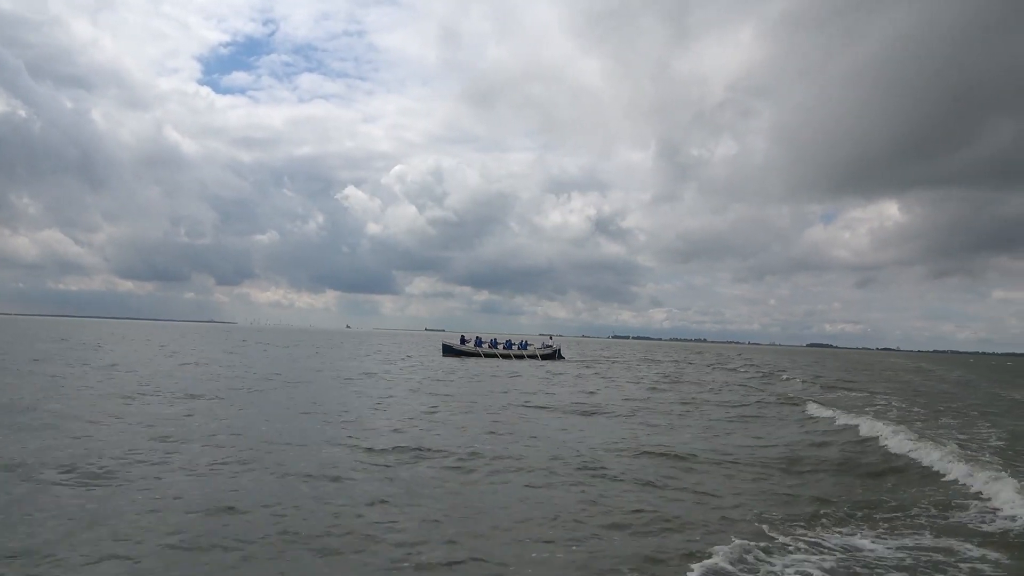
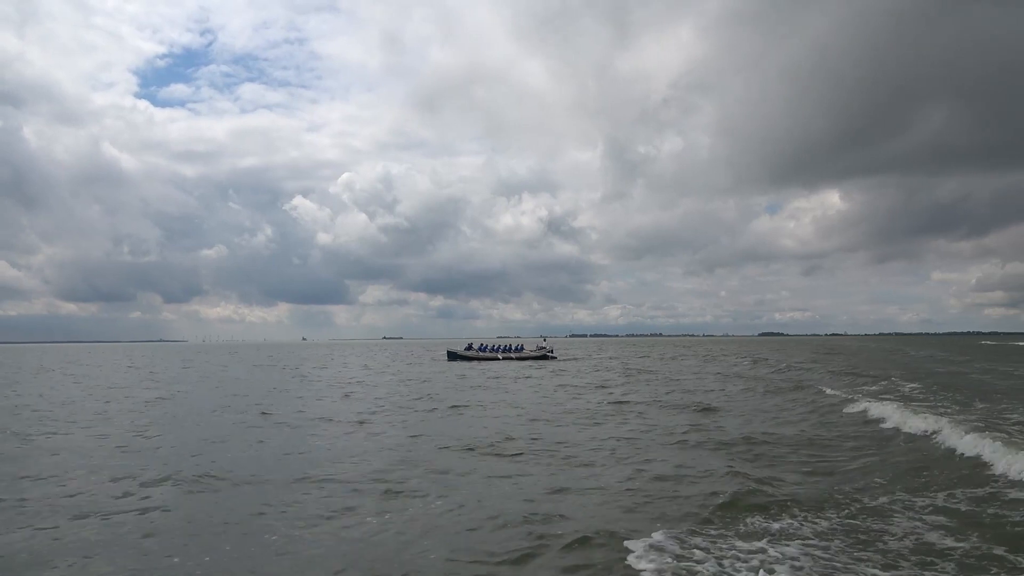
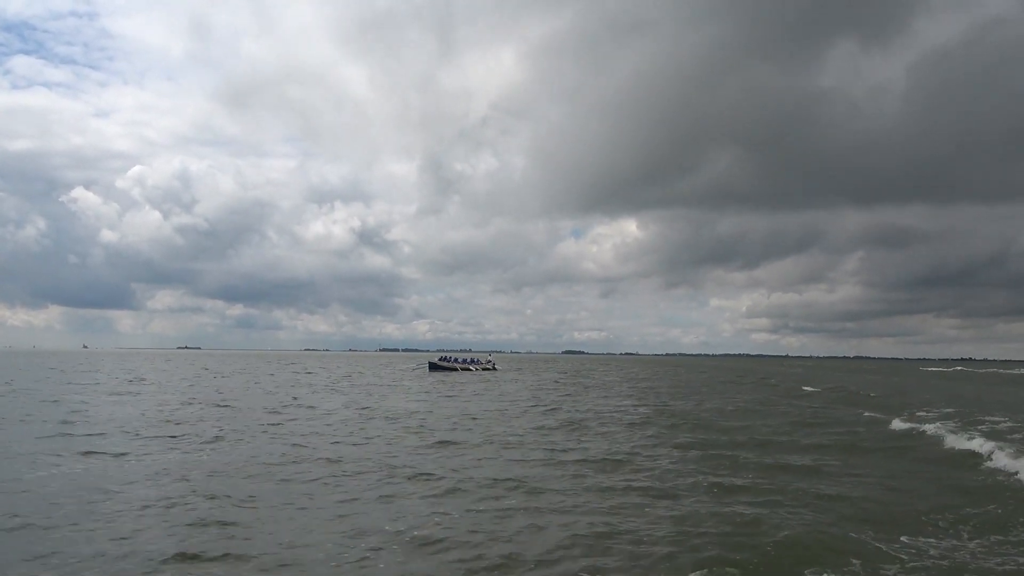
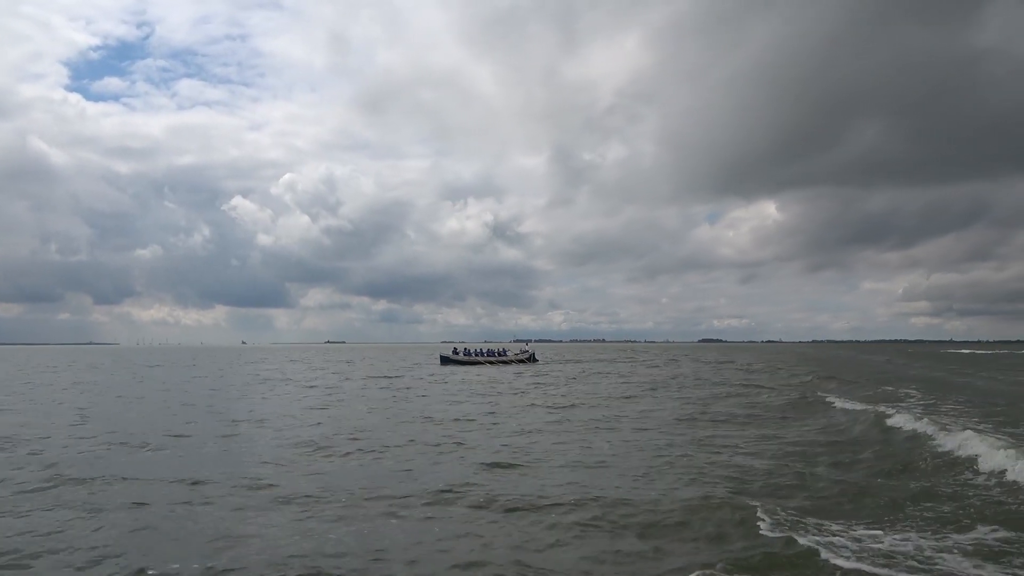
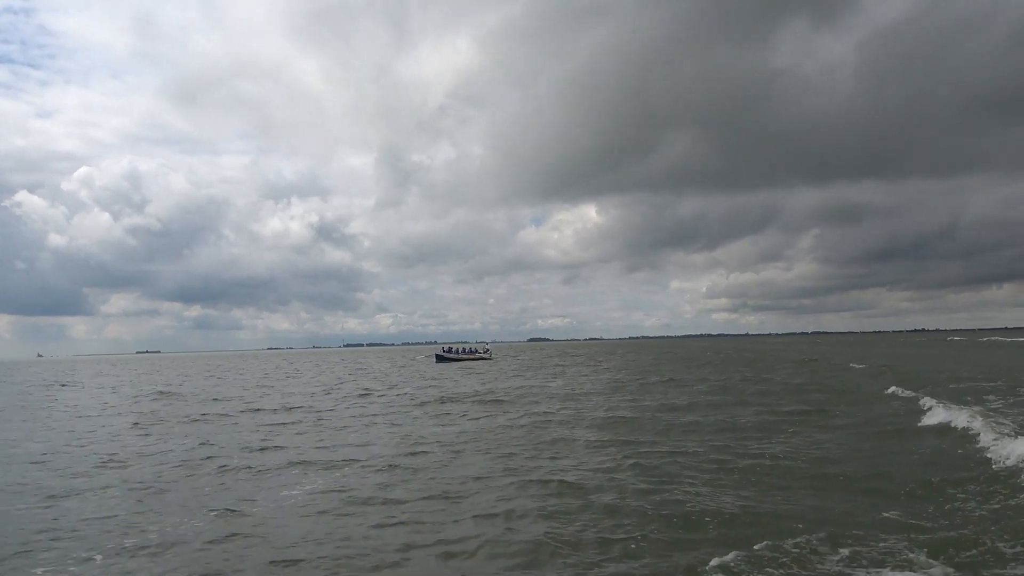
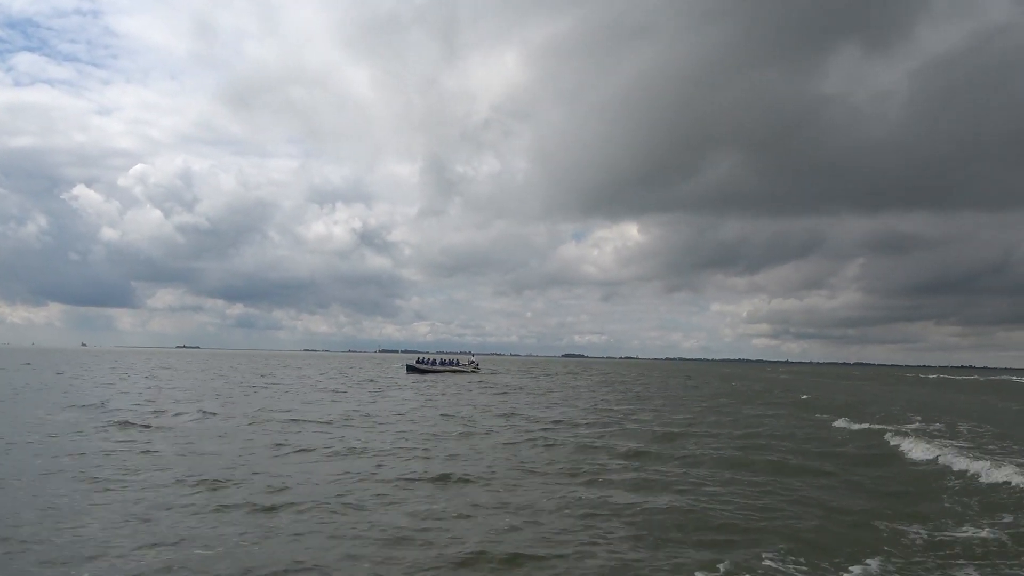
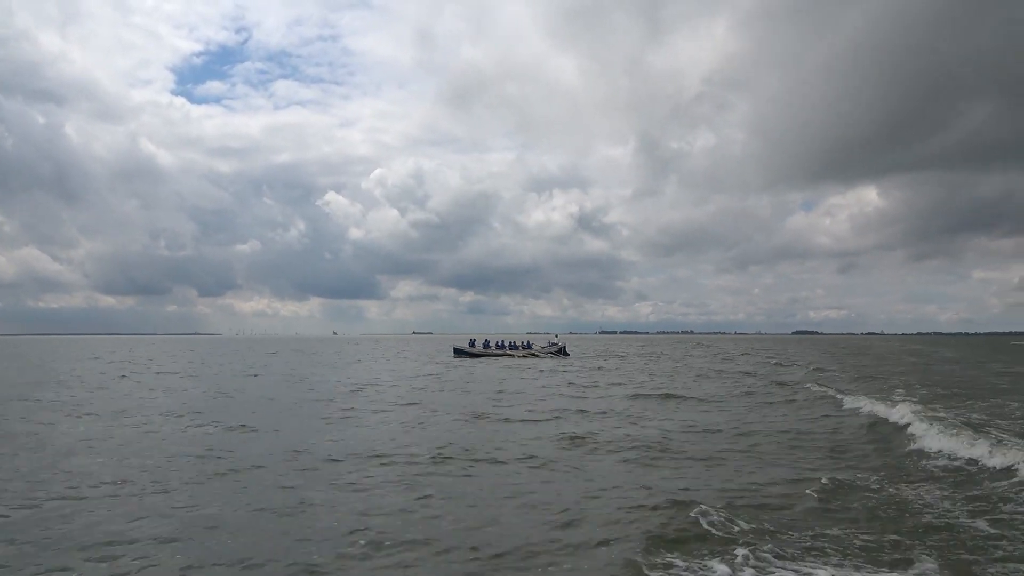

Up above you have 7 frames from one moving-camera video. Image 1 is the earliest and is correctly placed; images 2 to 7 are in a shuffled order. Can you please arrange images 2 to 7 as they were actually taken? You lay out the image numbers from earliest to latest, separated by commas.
7, 2, 4, 6, 3, 5
